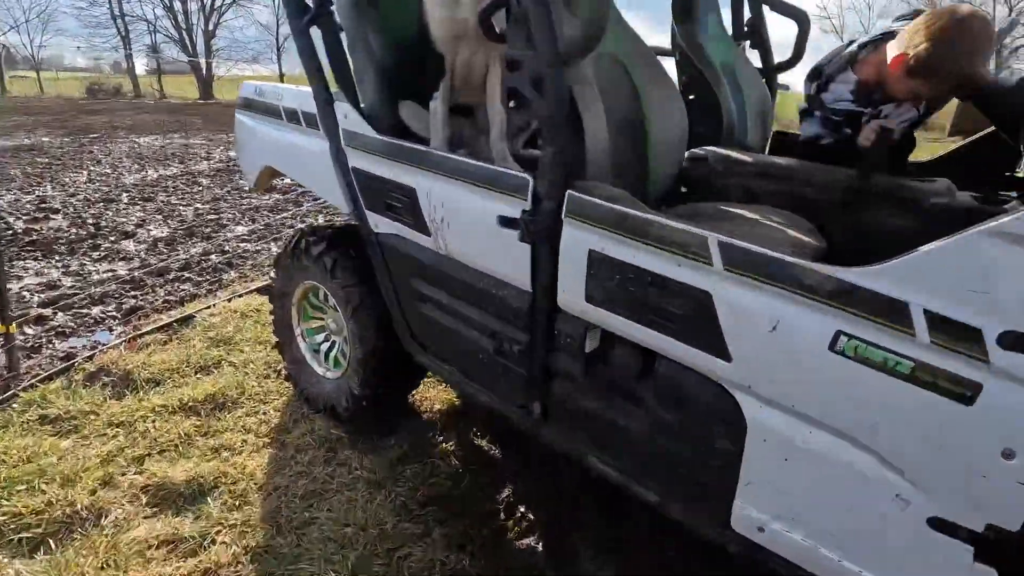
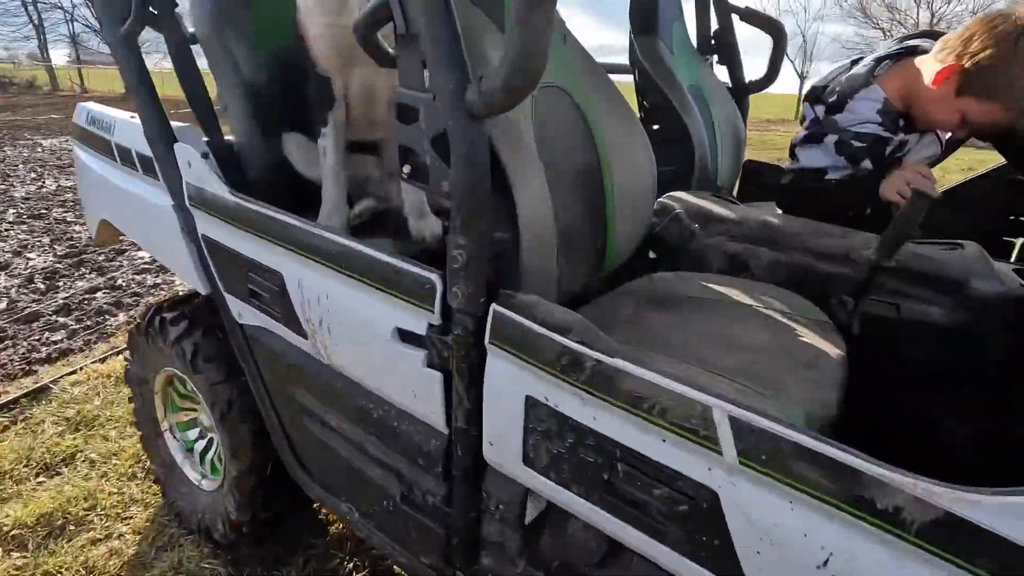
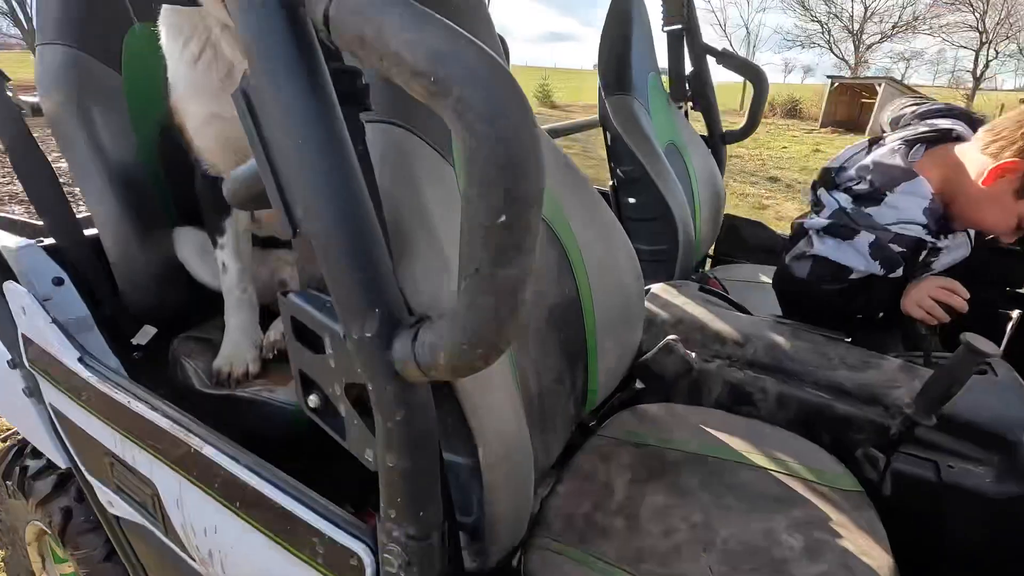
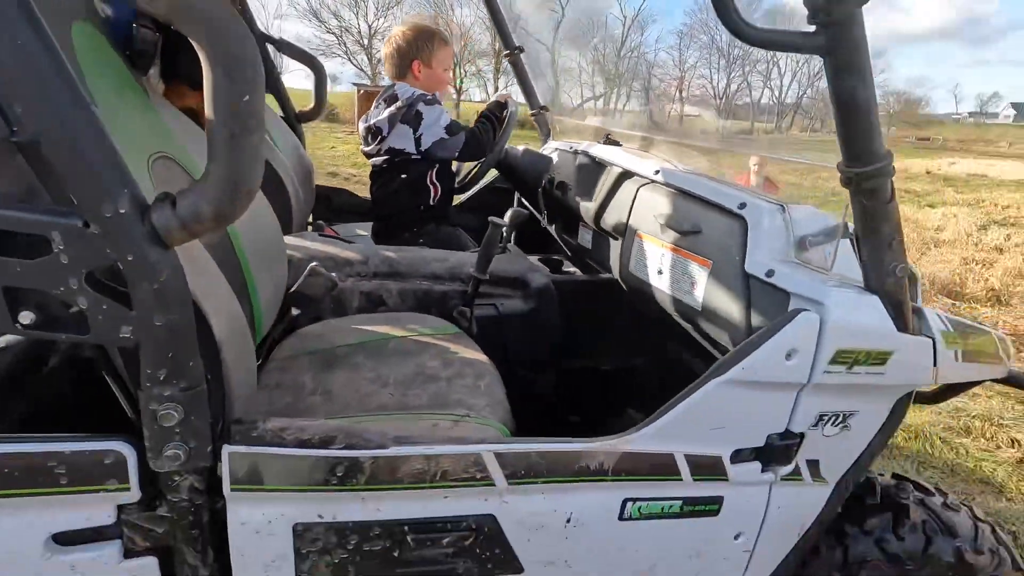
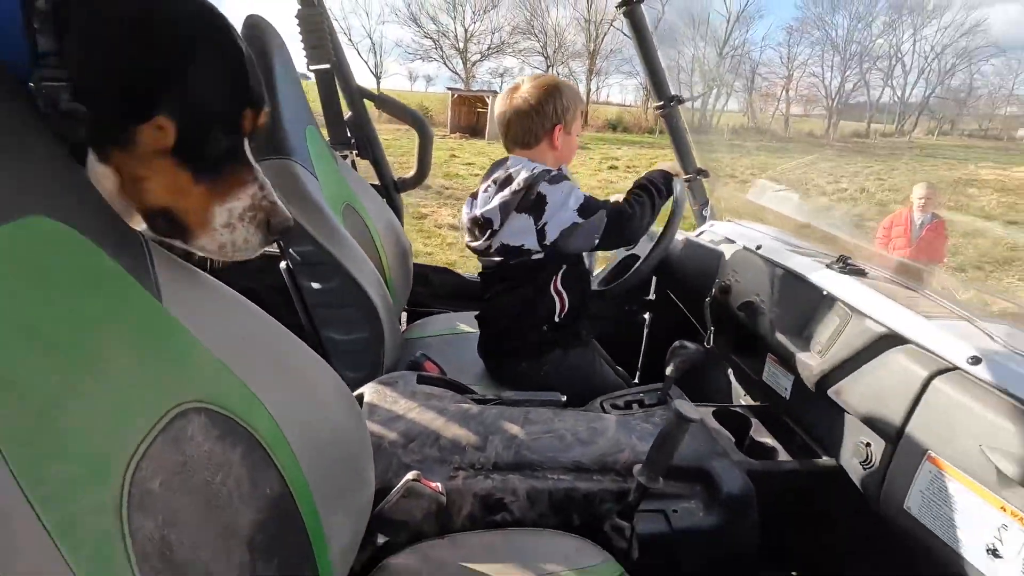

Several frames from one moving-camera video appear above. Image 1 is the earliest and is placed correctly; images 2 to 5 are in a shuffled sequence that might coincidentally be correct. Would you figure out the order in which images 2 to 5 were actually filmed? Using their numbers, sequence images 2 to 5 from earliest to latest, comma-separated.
2, 3, 5, 4
